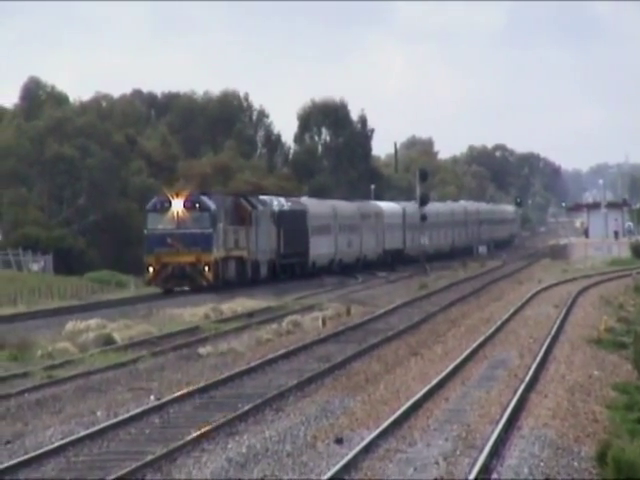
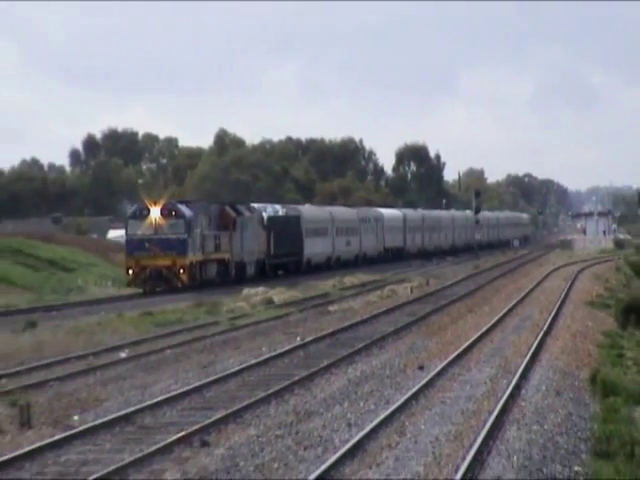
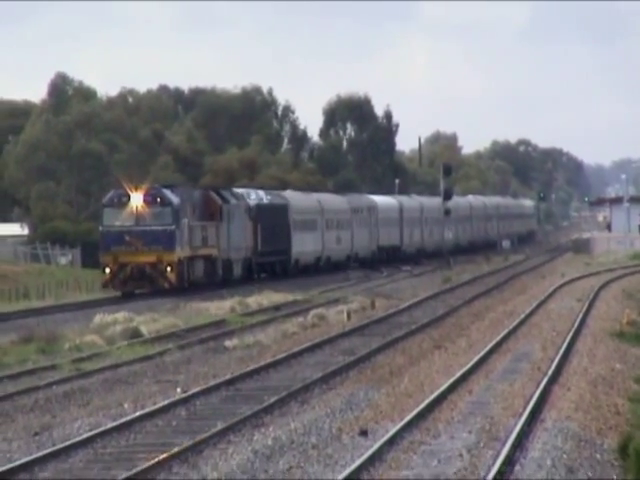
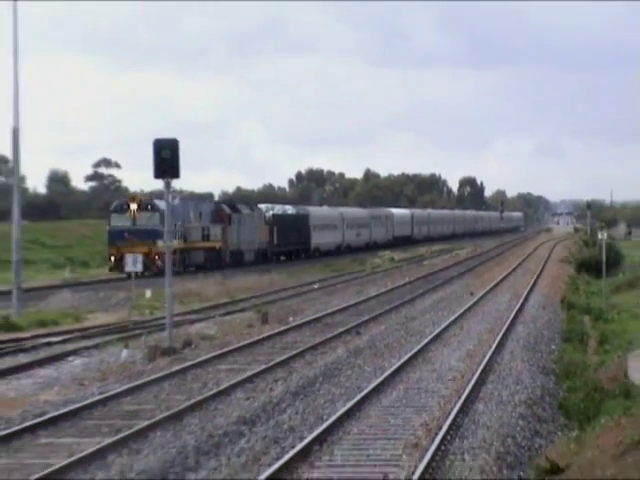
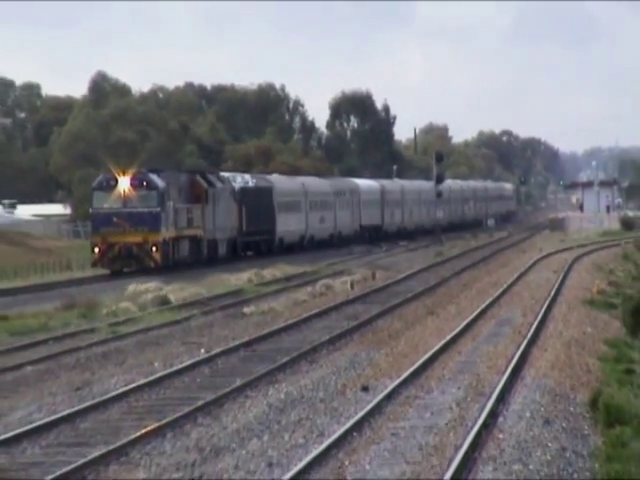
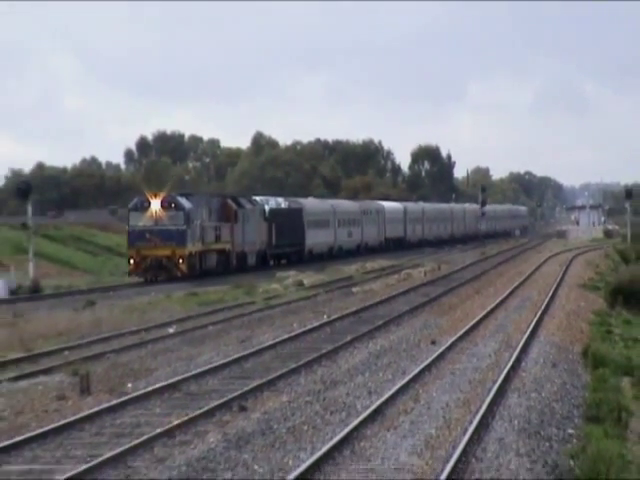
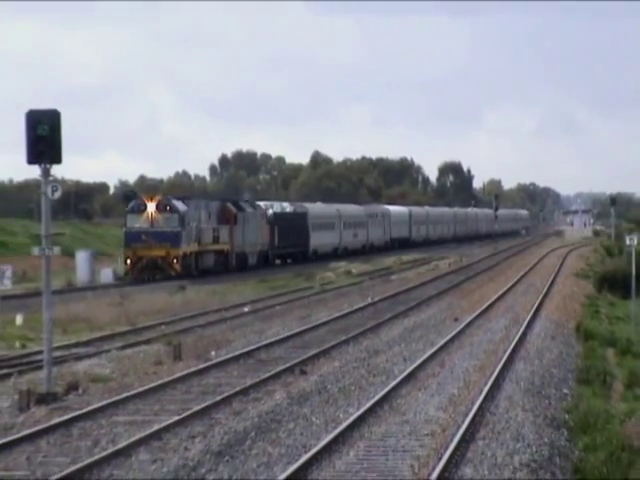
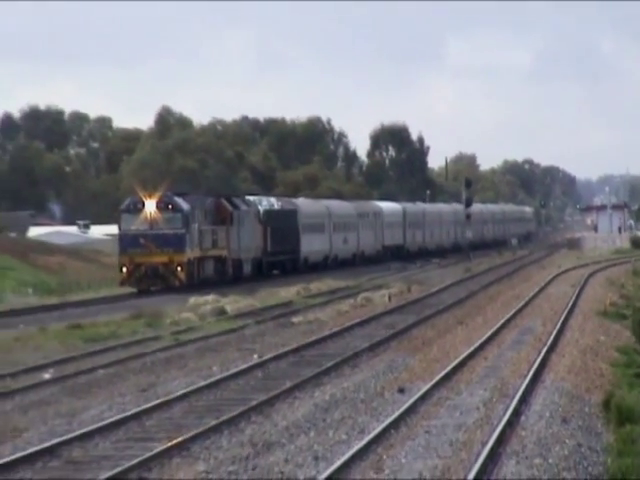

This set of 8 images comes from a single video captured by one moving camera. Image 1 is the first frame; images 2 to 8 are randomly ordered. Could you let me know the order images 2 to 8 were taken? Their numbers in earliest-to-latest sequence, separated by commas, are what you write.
3, 5, 8, 2, 6, 7, 4
